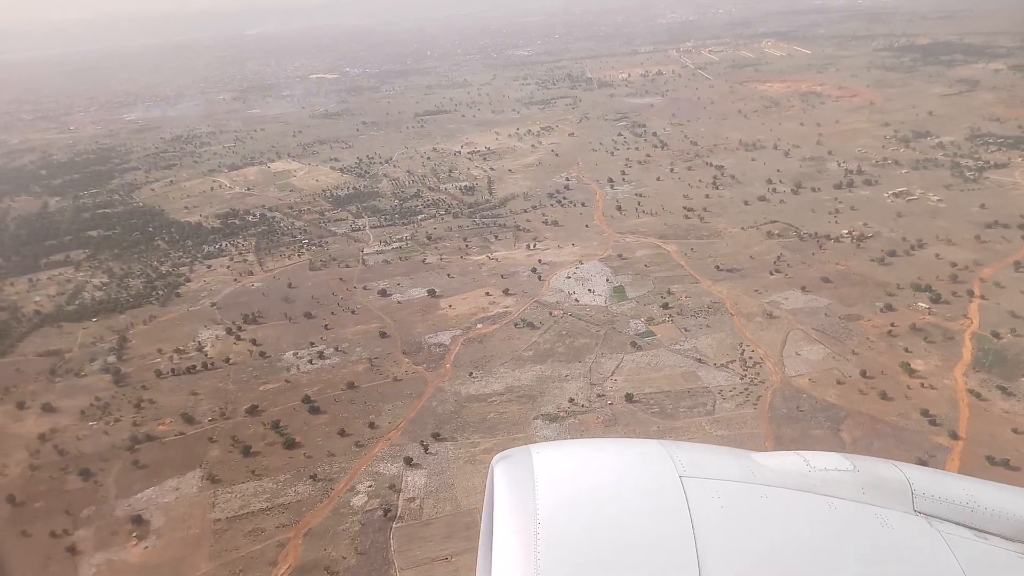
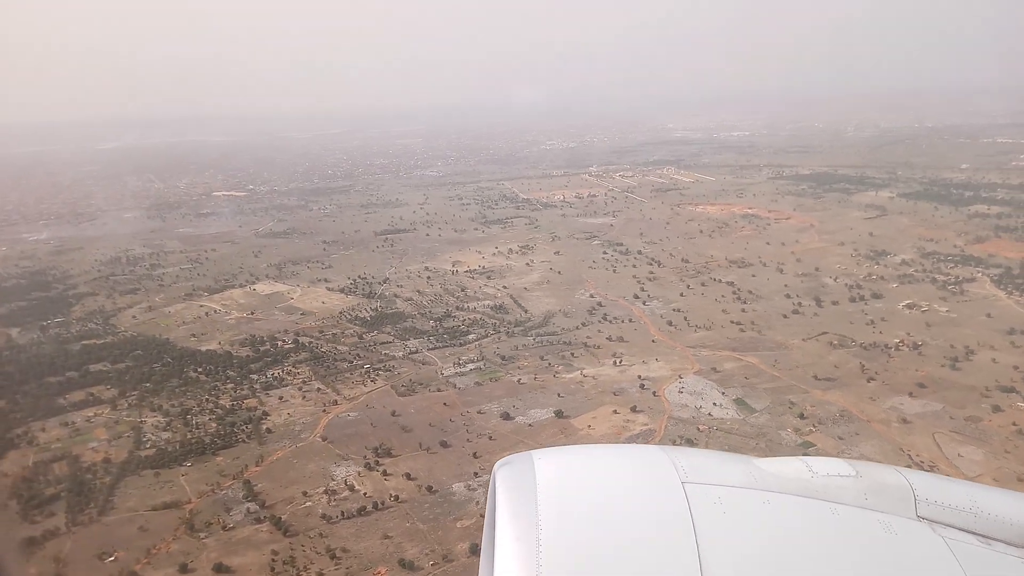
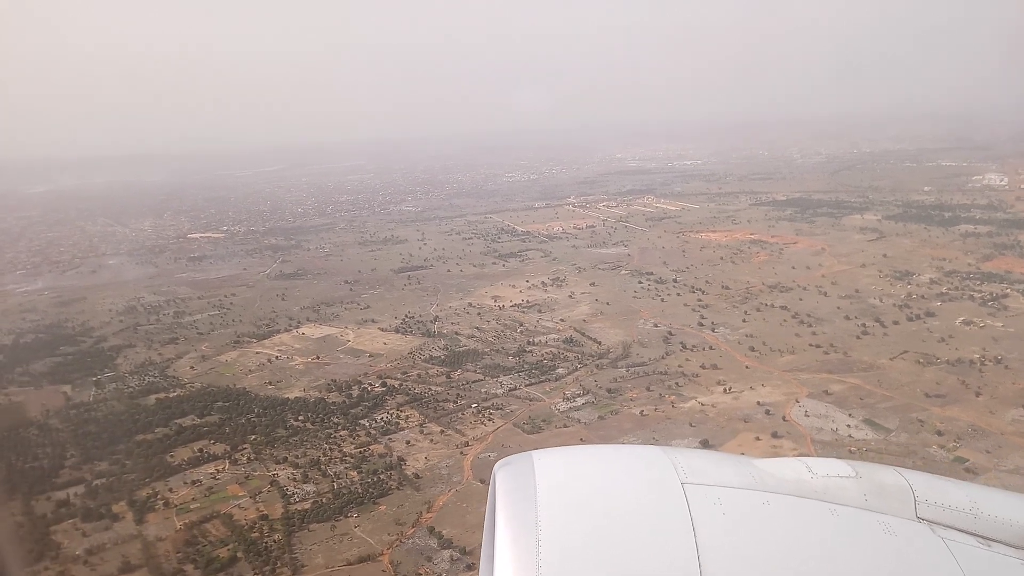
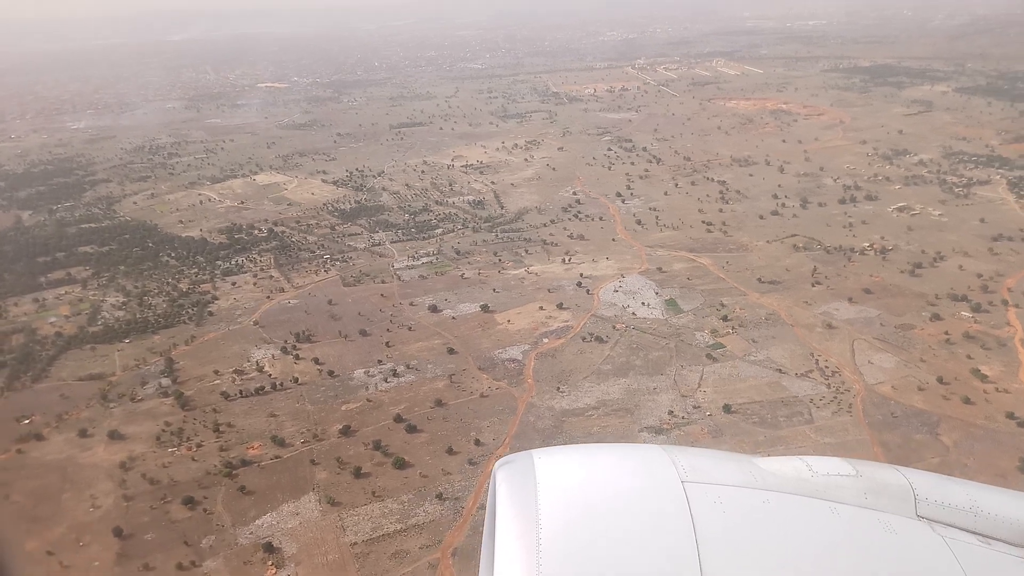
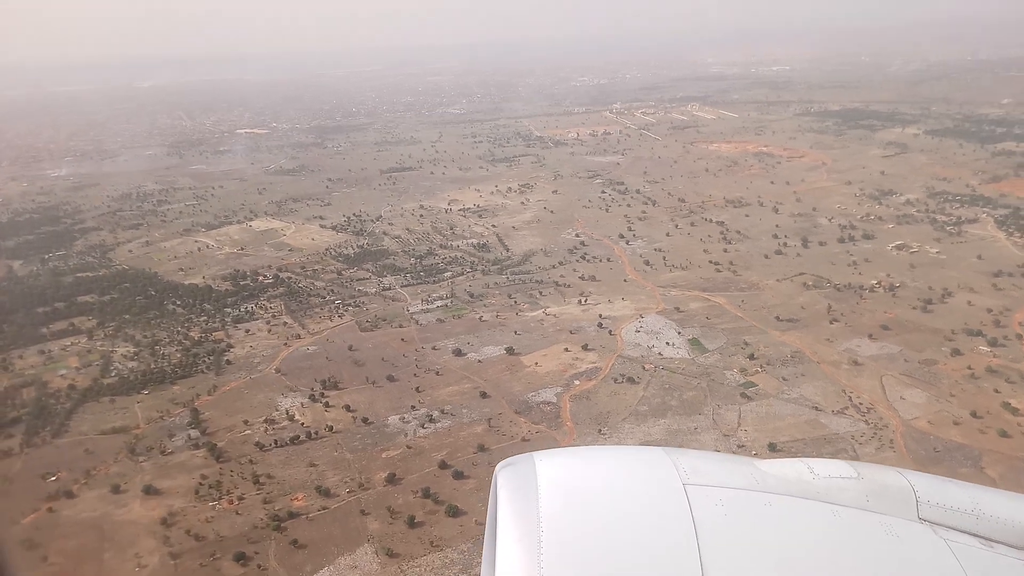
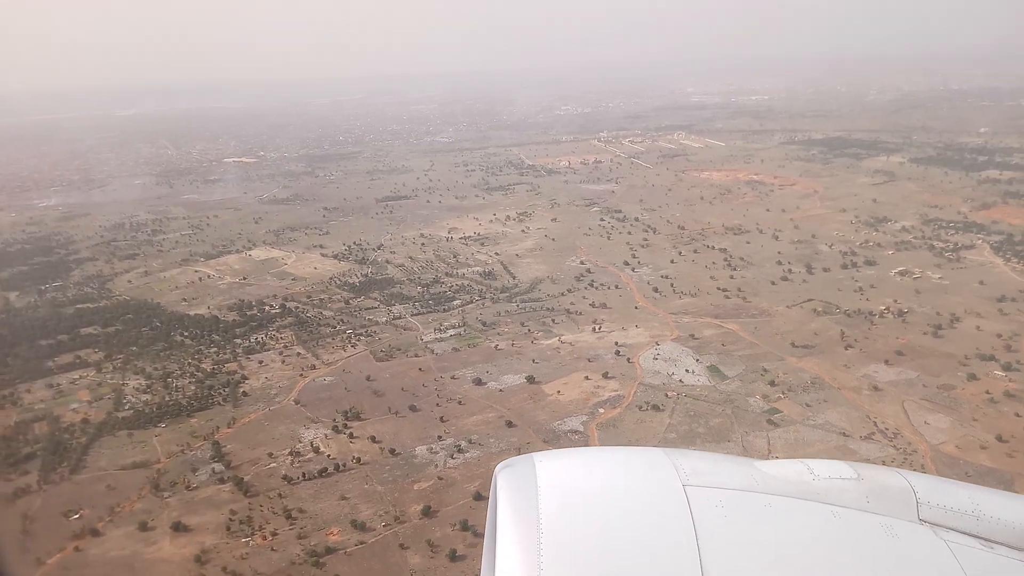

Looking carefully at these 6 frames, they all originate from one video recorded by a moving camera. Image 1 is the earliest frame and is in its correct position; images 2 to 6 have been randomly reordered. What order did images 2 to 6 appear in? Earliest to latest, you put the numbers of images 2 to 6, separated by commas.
4, 5, 6, 2, 3
